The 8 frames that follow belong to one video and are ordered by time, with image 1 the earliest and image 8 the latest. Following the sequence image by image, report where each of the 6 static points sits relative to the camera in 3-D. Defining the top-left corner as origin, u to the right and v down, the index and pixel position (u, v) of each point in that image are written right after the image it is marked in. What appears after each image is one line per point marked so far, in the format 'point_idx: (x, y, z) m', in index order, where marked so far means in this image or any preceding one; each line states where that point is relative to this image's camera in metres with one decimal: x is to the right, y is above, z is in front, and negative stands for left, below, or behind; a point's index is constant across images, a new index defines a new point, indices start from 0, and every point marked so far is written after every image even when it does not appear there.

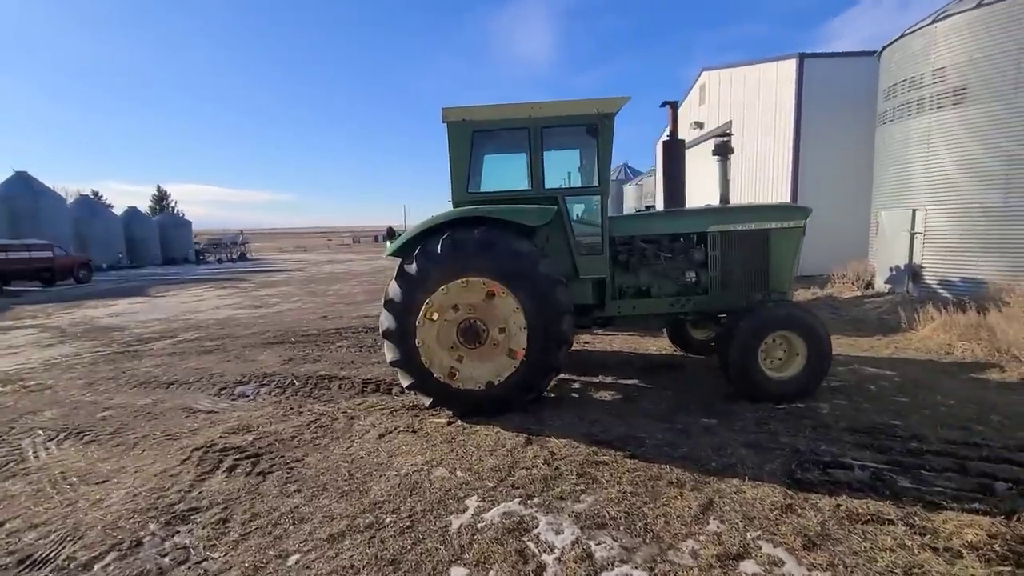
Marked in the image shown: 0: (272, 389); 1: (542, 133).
0: (-2.6, -1.1, +5.3) m
1: (+0.3, +1.3, +4.3) m
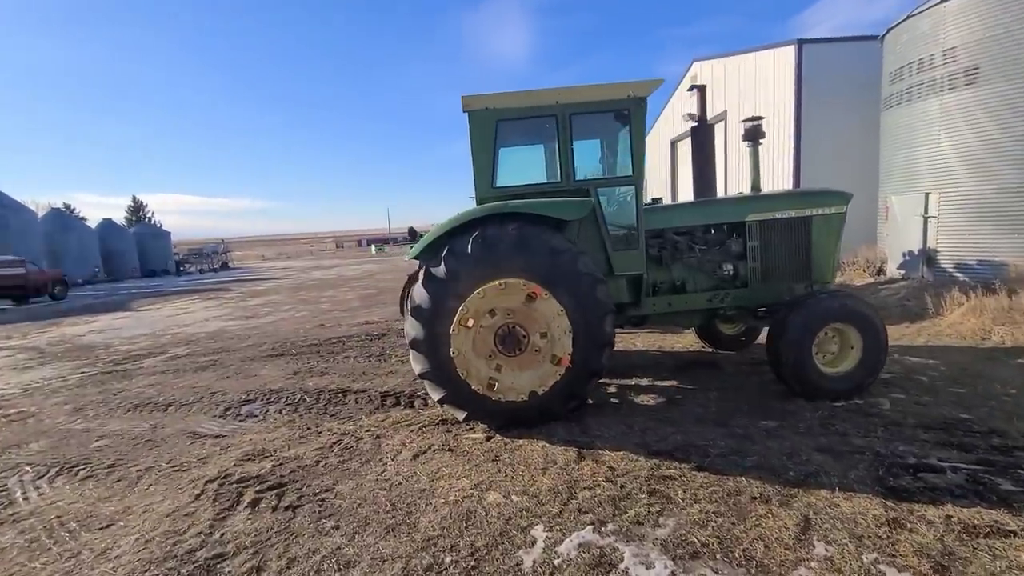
0: (-2.3, -1.2, +4.9) m
1: (+0.5, +1.4, +4.0) m
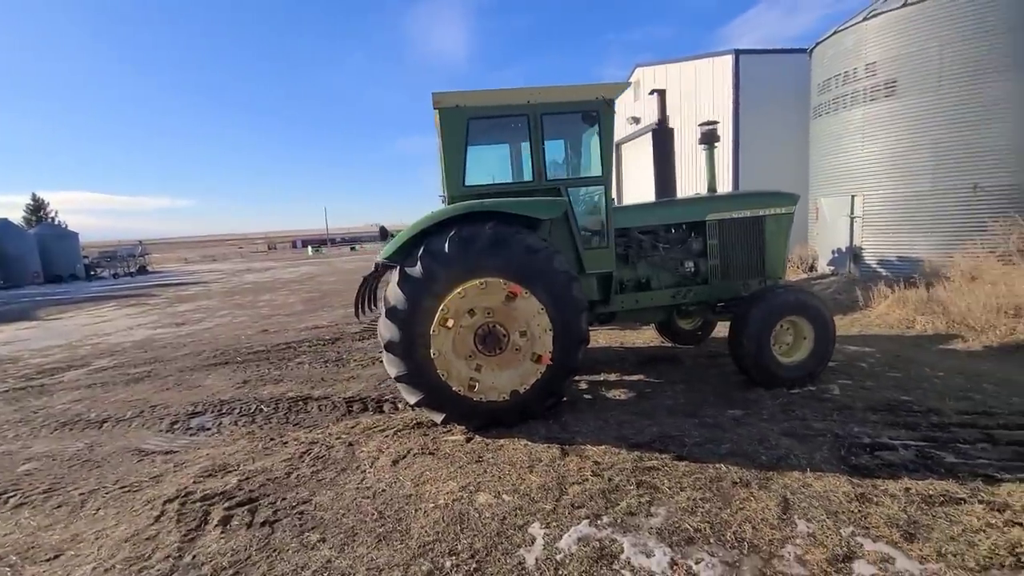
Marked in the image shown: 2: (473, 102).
0: (-2.6, -1.2, +4.6) m
1: (+0.3, +1.4, +4.0) m
2: (-0.3, +1.5, +3.9) m
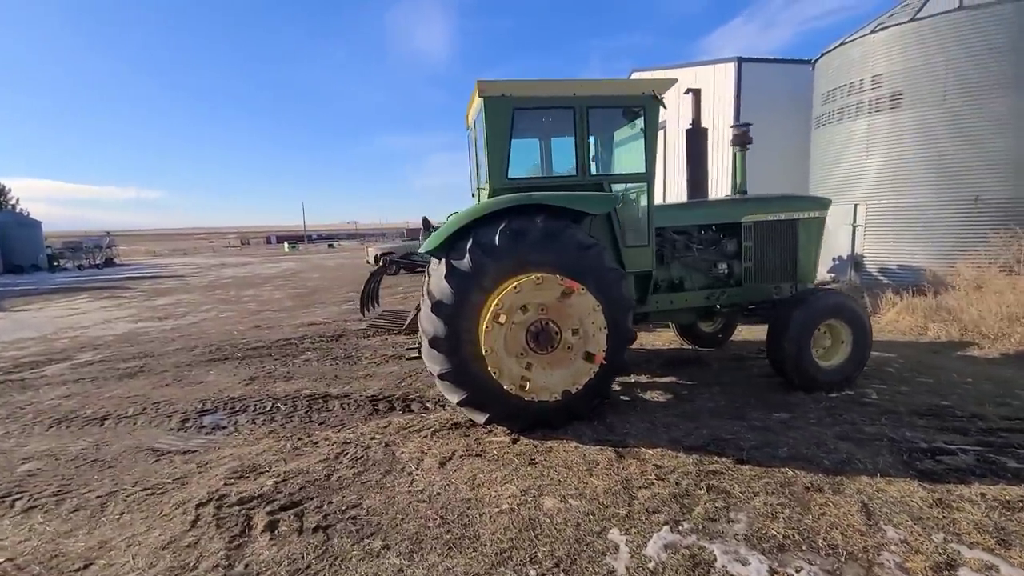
0: (-2.3, -1.1, +4.4) m
1: (+0.6, +1.4, +3.9) m
2: (+0.1, +1.5, +3.8) m
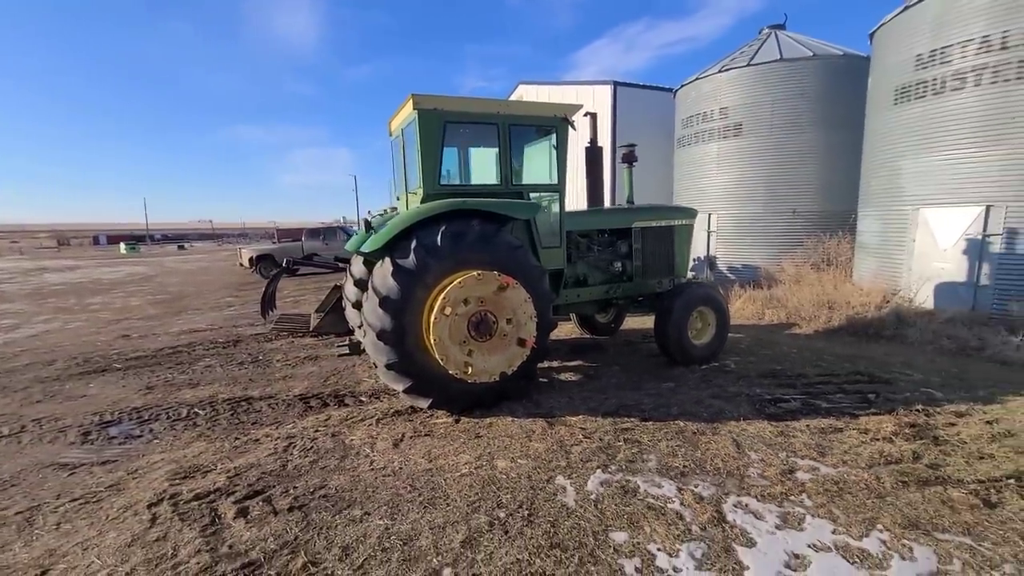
0: (-2.9, -1.1, +4.2) m
1: (0.0, +1.4, +4.4) m
2: (-0.5, +1.5, +4.2) m
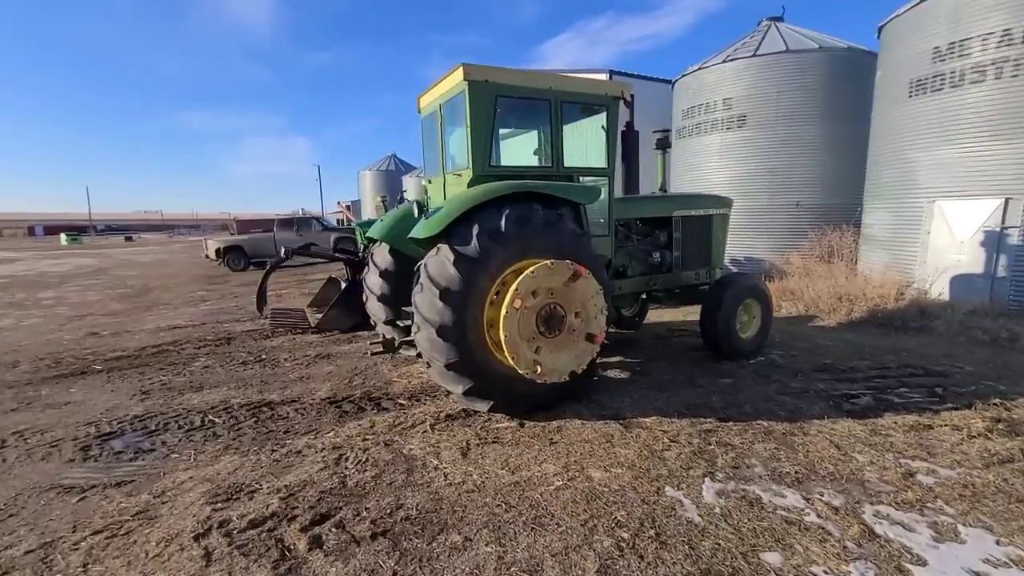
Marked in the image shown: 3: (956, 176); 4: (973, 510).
0: (-2.4, -1.1, +3.6) m
1: (+0.4, +1.5, +4.1) m
2: (-0.1, +1.6, +3.8) m
3: (+5.9, +1.5, +6.6) m
4: (+2.2, -1.1, +2.4) m
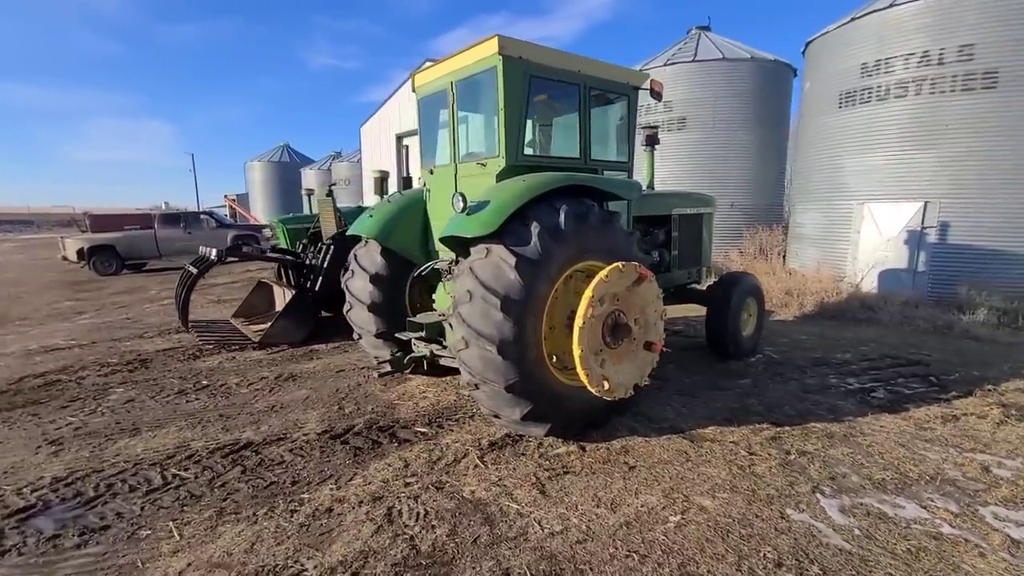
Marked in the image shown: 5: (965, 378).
0: (-2.1, -1.2, +2.8) m
1: (+0.6, +1.5, +3.8) m
2: (+0.2, +1.6, +3.4) m
3: (+5.5, +1.6, +7.3) m
4: (+2.7, -1.1, +2.4) m
5: (+3.9, -0.8, +4.2) m
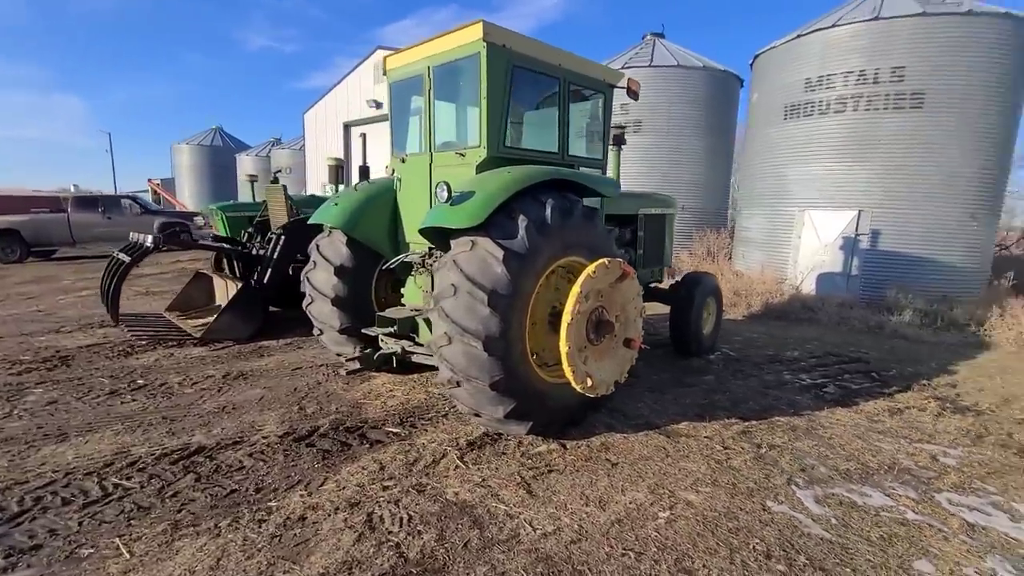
0: (-2.1, -1.1, +2.4) m
1: (+0.4, +1.5, +3.7) m
2: (0.0, +1.6, +3.3) m
3: (+4.9, +1.5, +7.8) m
4: (+2.7, -1.1, +2.7) m
5: (+3.6, -0.8, +4.5) m
